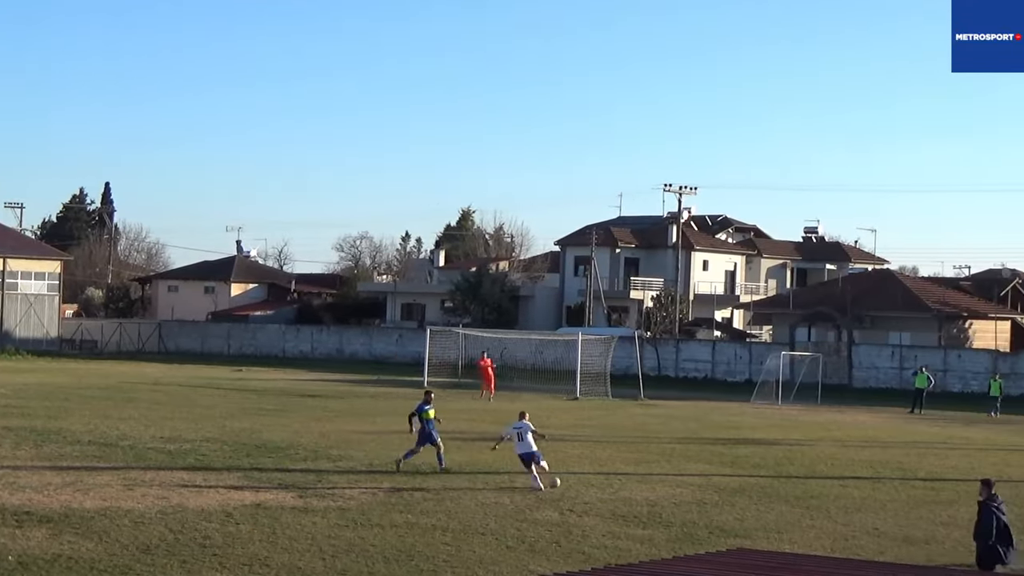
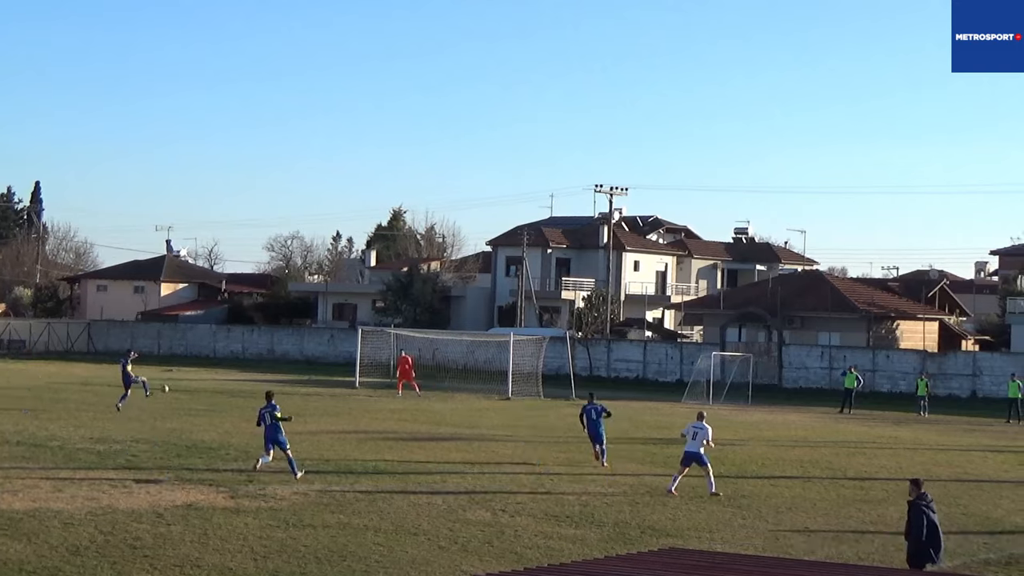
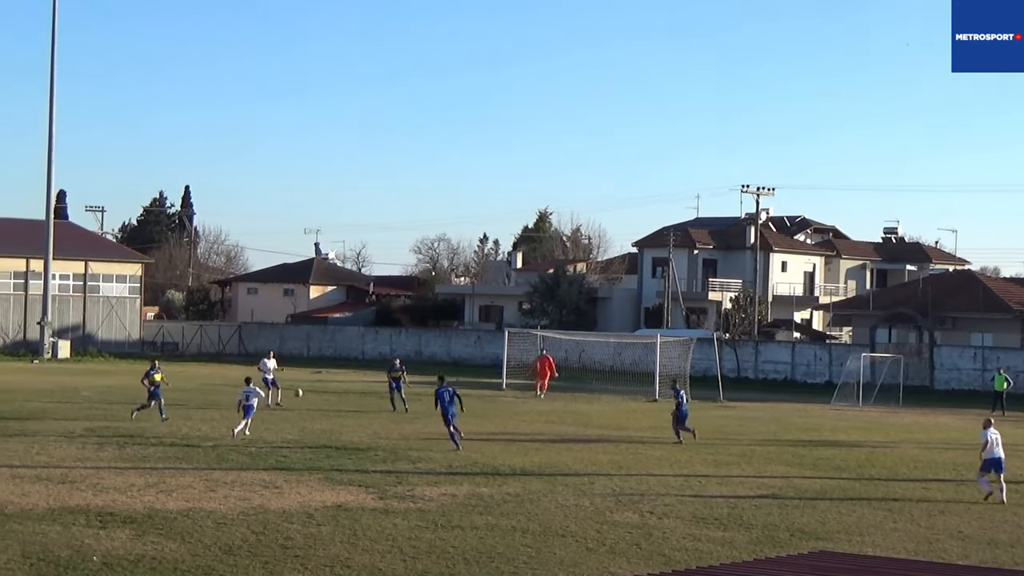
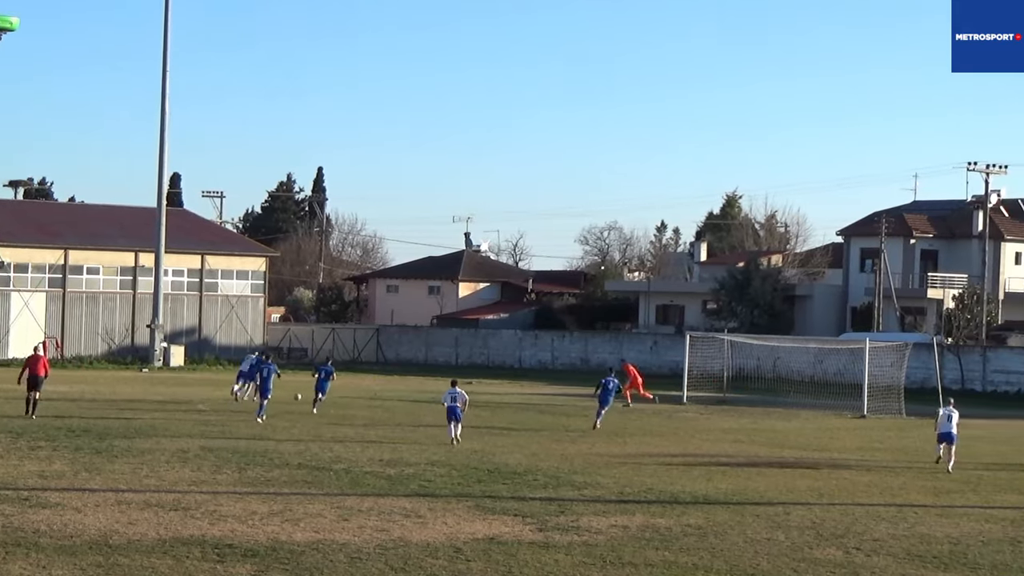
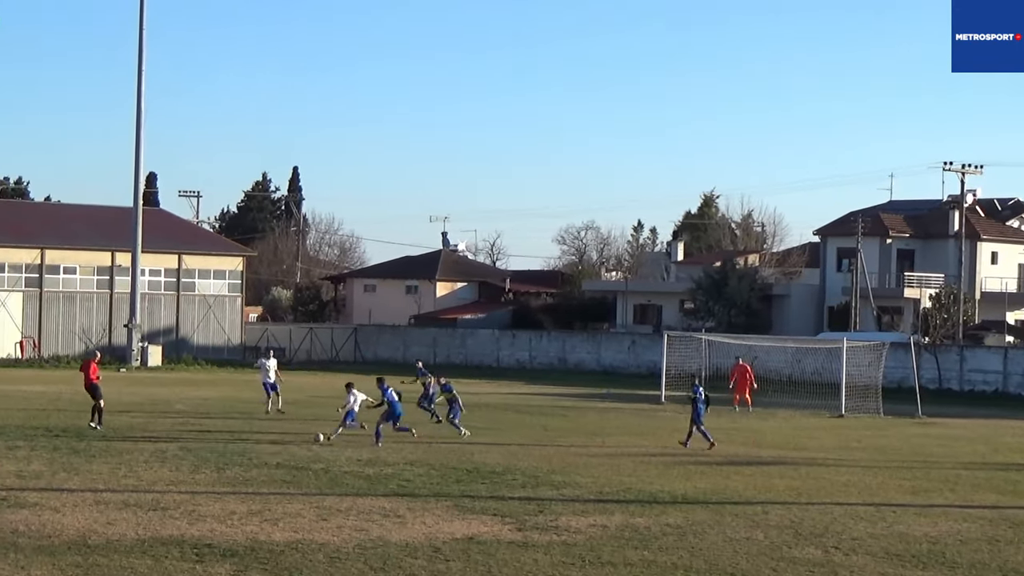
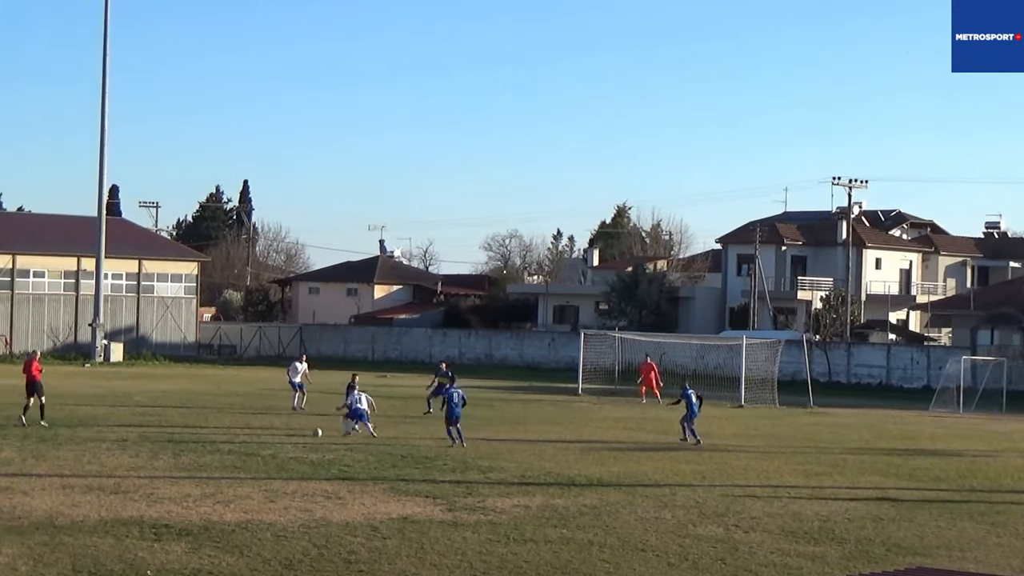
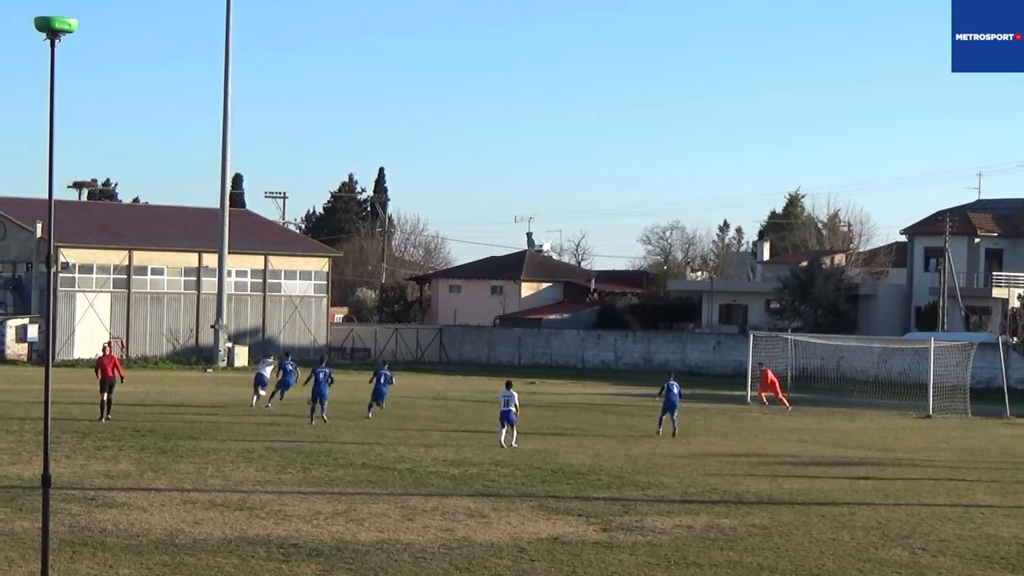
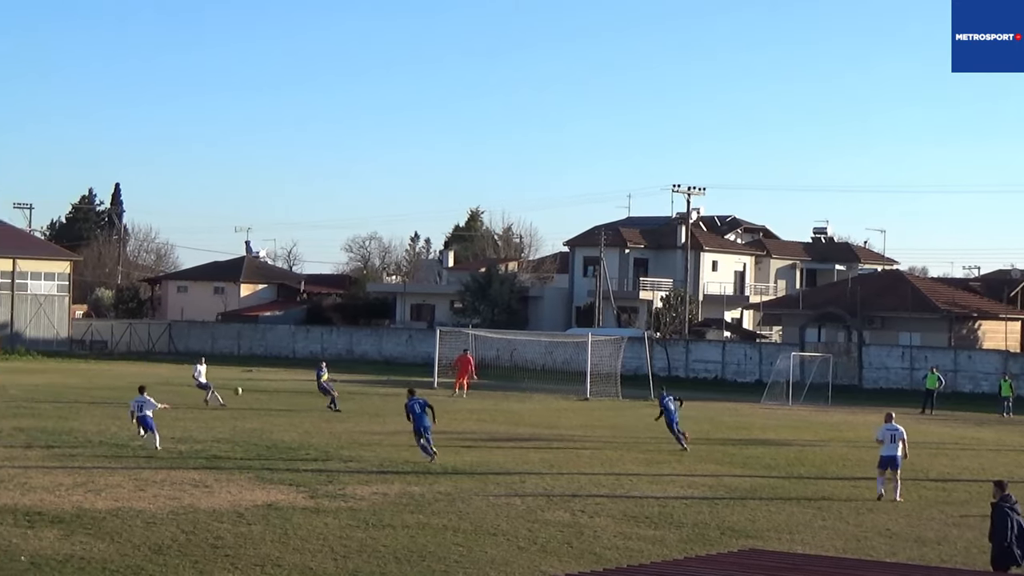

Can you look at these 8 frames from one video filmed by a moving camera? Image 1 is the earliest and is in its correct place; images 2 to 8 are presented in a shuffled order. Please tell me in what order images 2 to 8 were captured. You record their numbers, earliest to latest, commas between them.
2, 8, 3, 6, 5, 7, 4
